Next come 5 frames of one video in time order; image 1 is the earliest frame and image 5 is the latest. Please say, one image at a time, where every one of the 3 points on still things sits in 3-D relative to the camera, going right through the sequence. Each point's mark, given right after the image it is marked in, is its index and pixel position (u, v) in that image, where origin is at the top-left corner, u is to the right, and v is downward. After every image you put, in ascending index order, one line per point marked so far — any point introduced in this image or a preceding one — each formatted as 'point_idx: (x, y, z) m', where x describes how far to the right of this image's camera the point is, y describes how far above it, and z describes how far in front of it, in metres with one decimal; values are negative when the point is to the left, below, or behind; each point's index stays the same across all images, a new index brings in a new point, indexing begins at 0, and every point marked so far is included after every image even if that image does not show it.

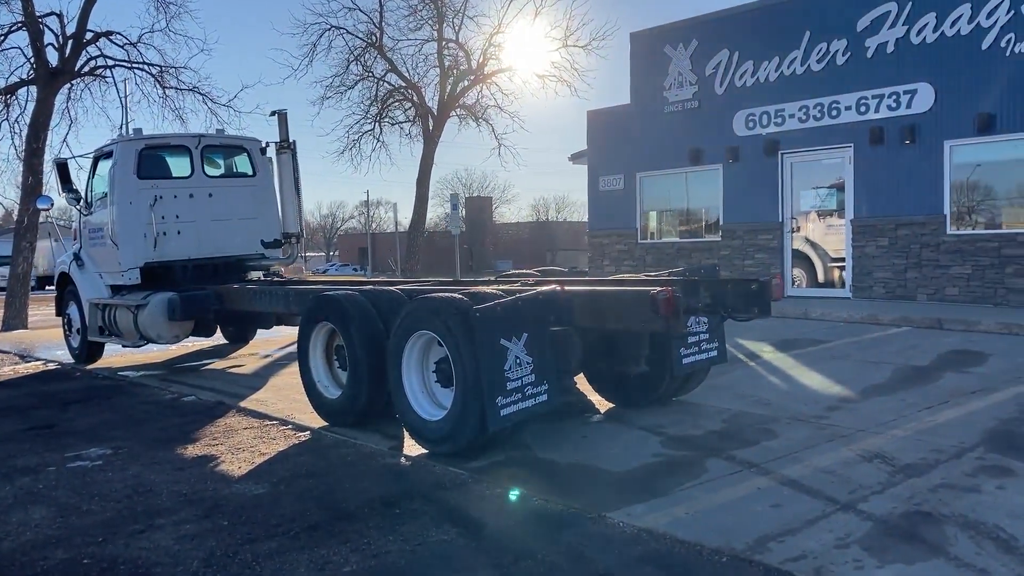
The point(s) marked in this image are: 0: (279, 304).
0: (-2.4, -0.2, +9.7) m
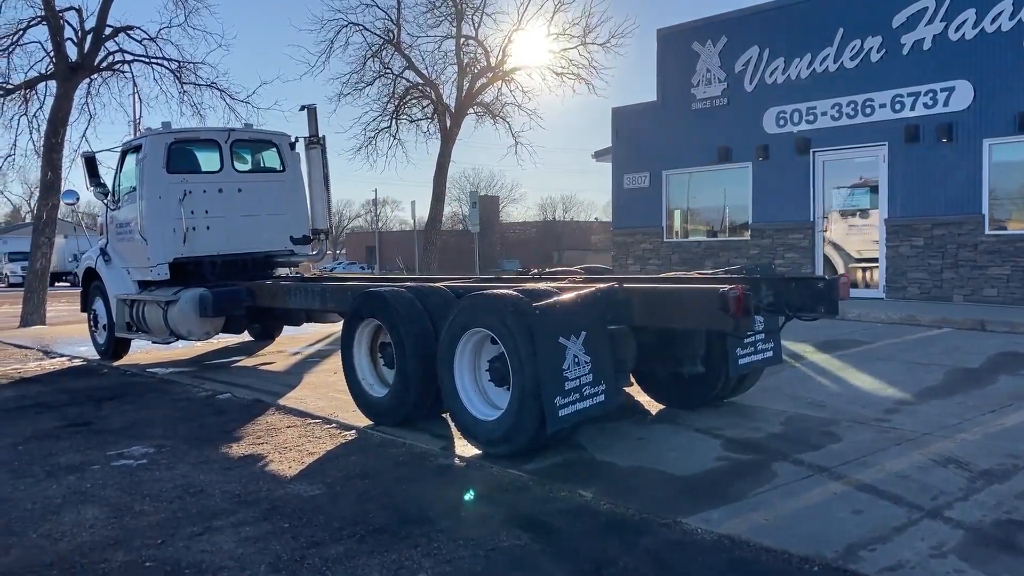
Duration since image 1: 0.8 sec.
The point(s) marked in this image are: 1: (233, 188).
0: (-2.0, -0.1, +9.6) m
1: (-3.6, +1.3, +11.9) m
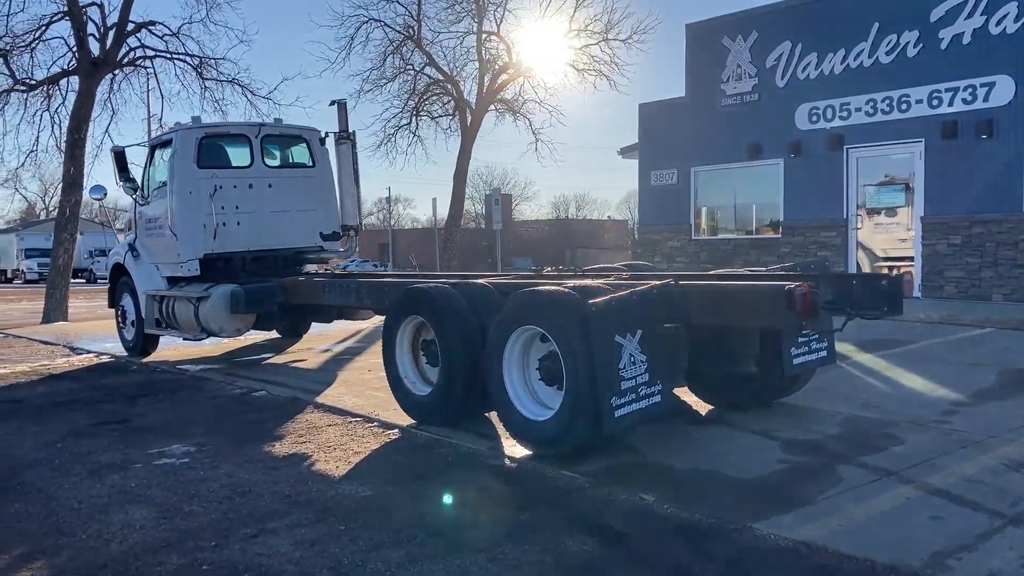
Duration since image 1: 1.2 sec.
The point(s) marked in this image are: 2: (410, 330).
0: (-1.6, -0.1, +9.4) m
1: (-3.1, +1.3, +11.7) m
2: (-0.8, -0.3, +7.4) m
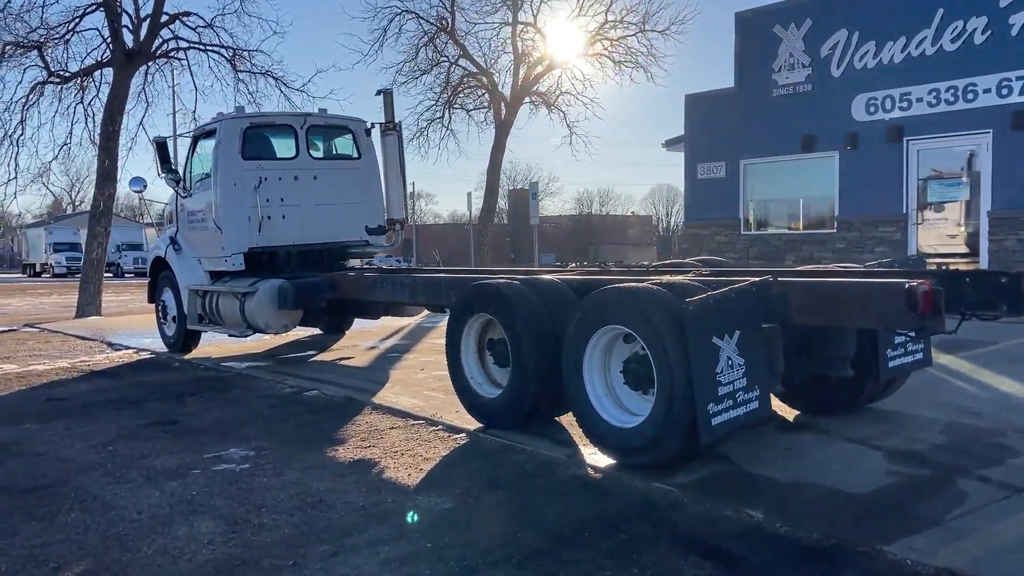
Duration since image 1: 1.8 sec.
0: (-1.0, -0.1, +9.0) m
1: (-2.5, +1.4, +11.4) m
2: (-0.3, -0.3, +7.0) m
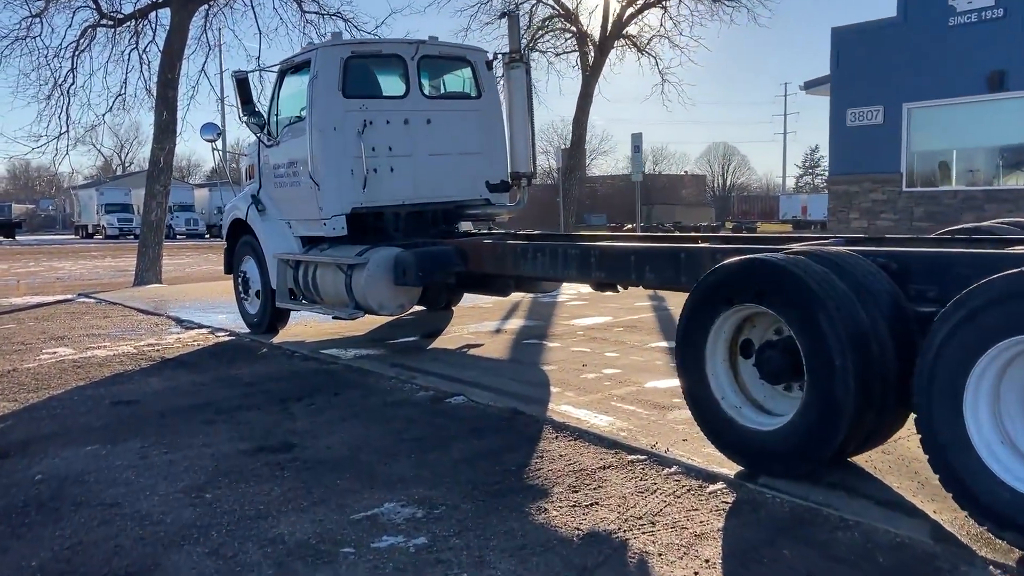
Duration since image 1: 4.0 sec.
0: (+0.5, +0.1, +6.8) m
1: (-0.9, +1.7, +9.2) m
2: (+1.1, -0.2, +4.8) m
